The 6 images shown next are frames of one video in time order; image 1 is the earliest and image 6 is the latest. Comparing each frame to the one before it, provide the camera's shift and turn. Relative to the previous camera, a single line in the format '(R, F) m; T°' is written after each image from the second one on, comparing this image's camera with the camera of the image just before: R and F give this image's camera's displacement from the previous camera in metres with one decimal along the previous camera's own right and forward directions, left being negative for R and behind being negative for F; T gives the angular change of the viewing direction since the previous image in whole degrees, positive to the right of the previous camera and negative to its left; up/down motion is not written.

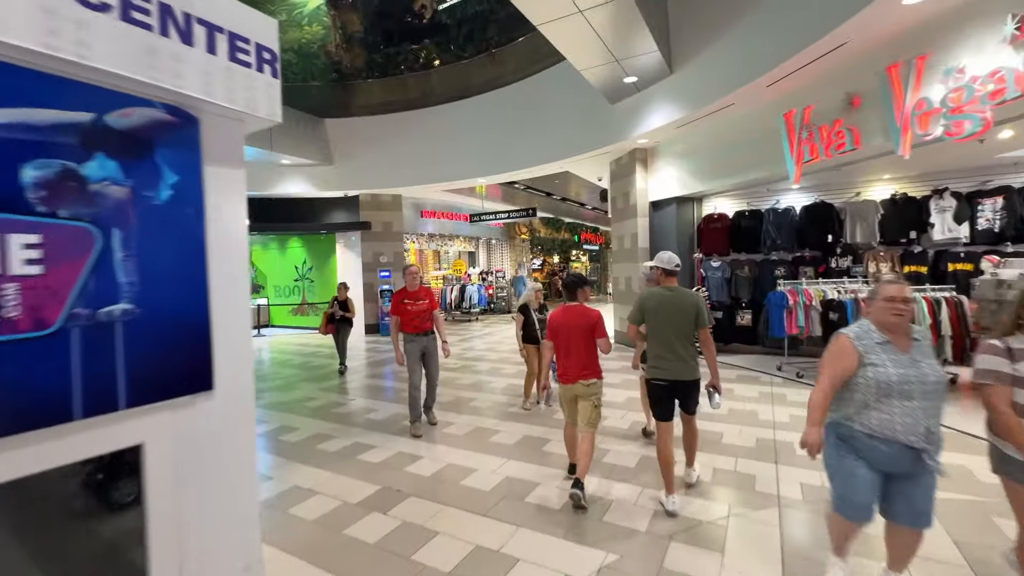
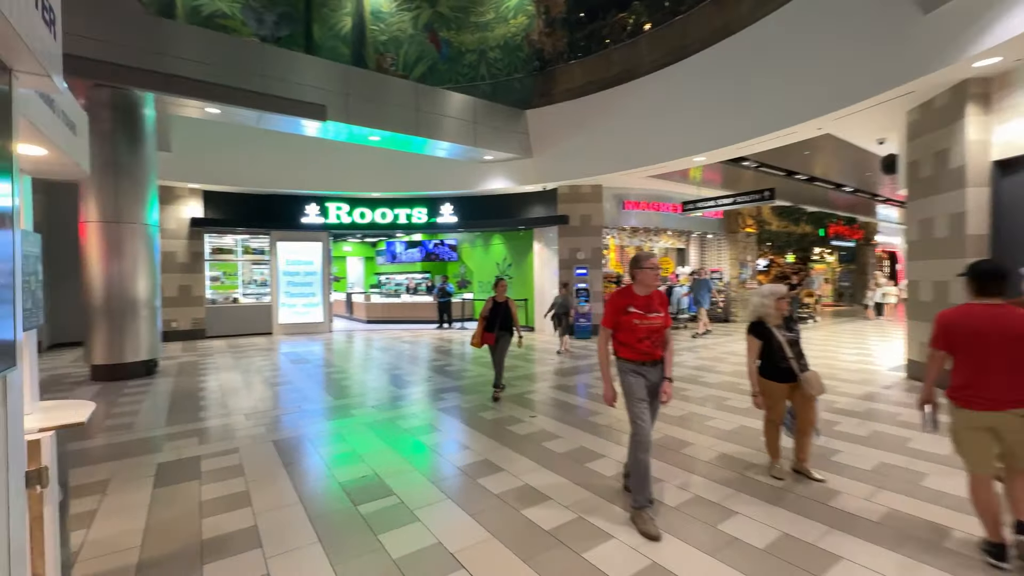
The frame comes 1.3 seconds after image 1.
(-0.3, +1.3) m; -25°
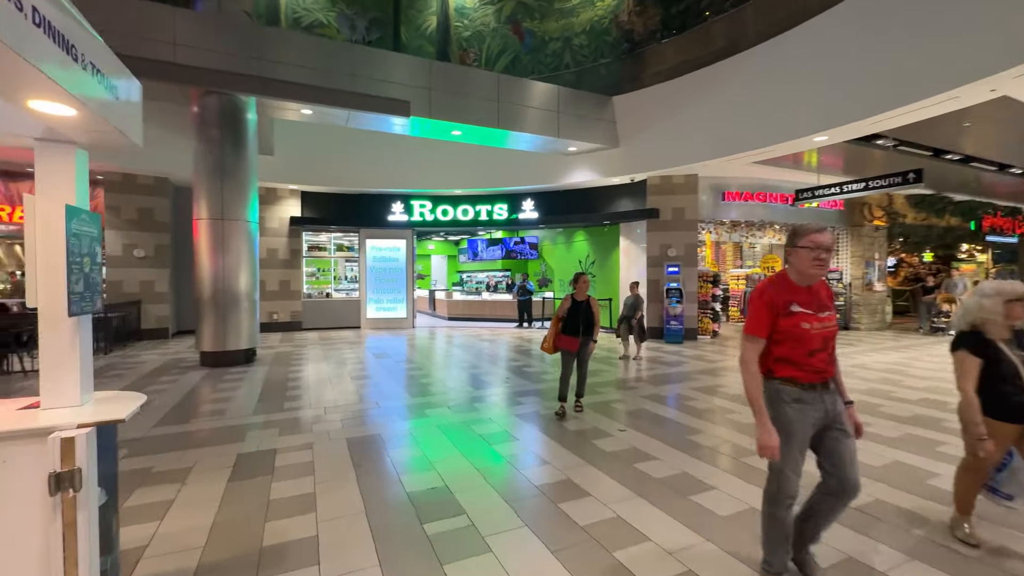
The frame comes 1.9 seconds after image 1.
(-0.1, +0.5) m; -10°
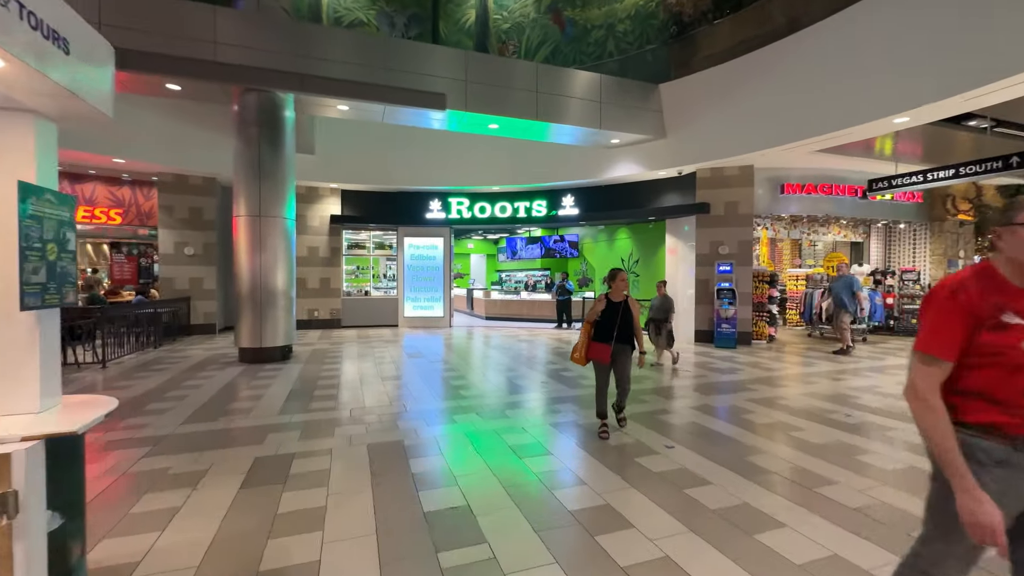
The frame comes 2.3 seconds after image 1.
(+0.1, +0.4) m; -5°
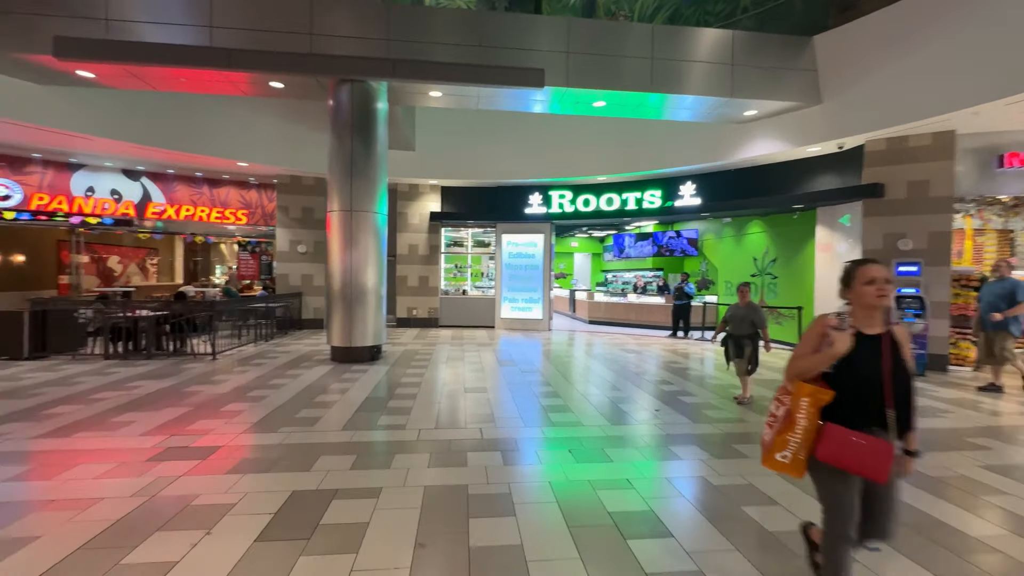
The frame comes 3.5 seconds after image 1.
(0.0, +1.1) m; -13°
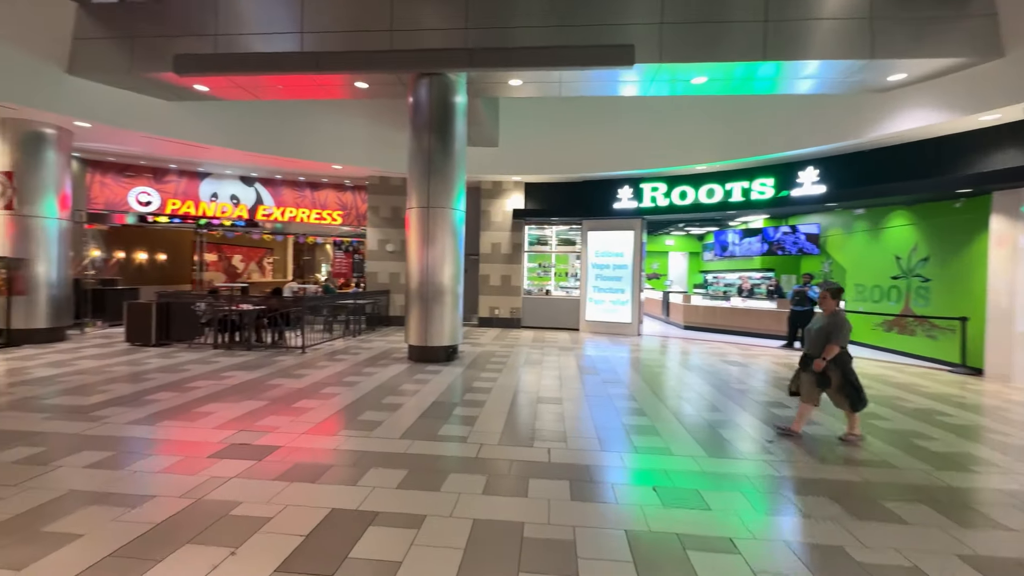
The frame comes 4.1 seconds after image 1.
(+0.1, +0.6) m; -11°
